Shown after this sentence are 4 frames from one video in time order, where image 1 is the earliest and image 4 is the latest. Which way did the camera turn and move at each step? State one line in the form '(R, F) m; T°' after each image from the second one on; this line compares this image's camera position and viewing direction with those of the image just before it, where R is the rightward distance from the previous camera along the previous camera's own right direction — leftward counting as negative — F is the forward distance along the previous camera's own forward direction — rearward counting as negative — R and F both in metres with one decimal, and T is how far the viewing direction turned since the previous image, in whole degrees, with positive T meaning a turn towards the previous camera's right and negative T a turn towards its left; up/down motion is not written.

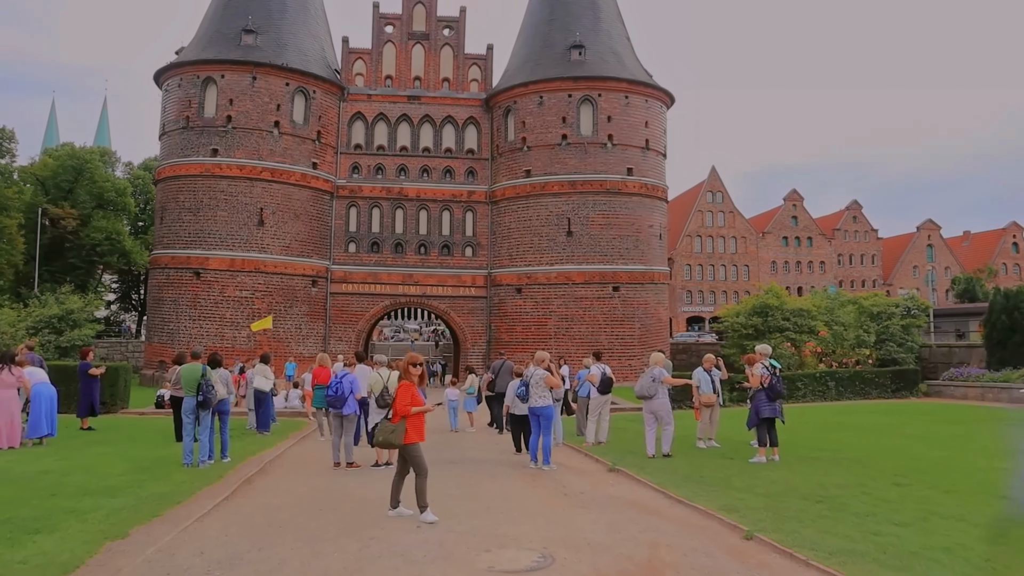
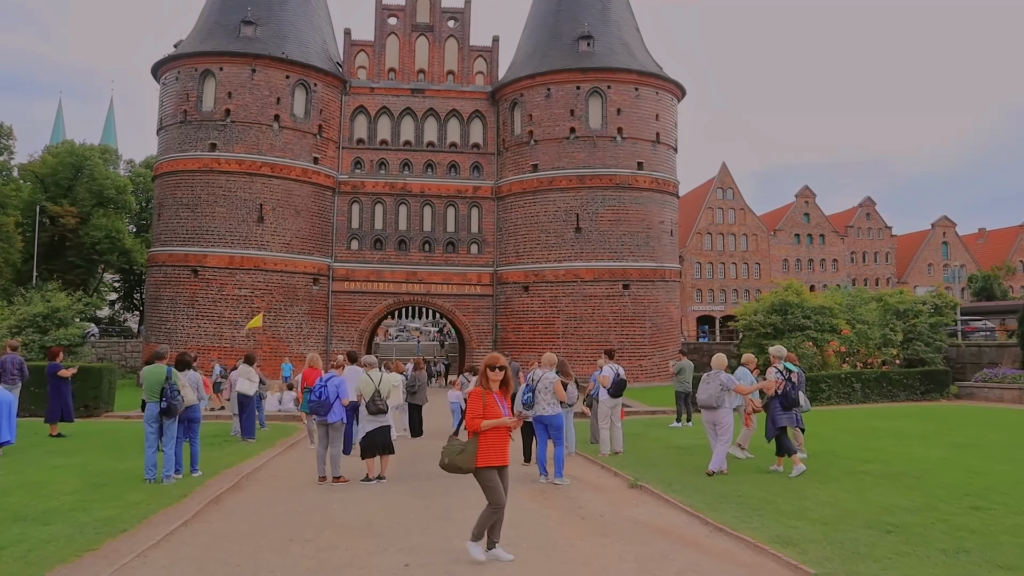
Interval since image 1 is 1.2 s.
(0.0, +0.8) m; -1°
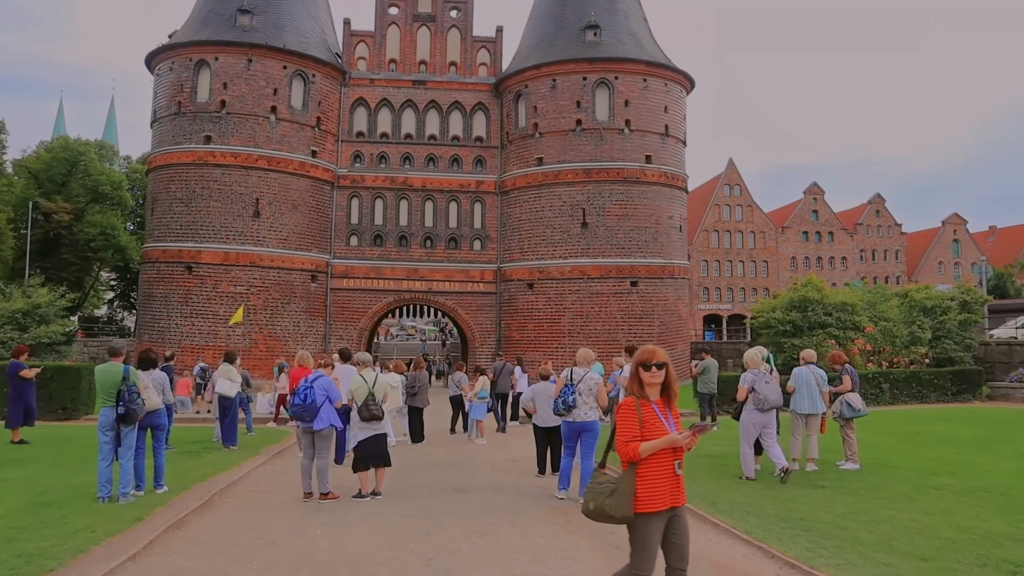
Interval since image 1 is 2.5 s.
(-0.1, +0.8) m; 0°
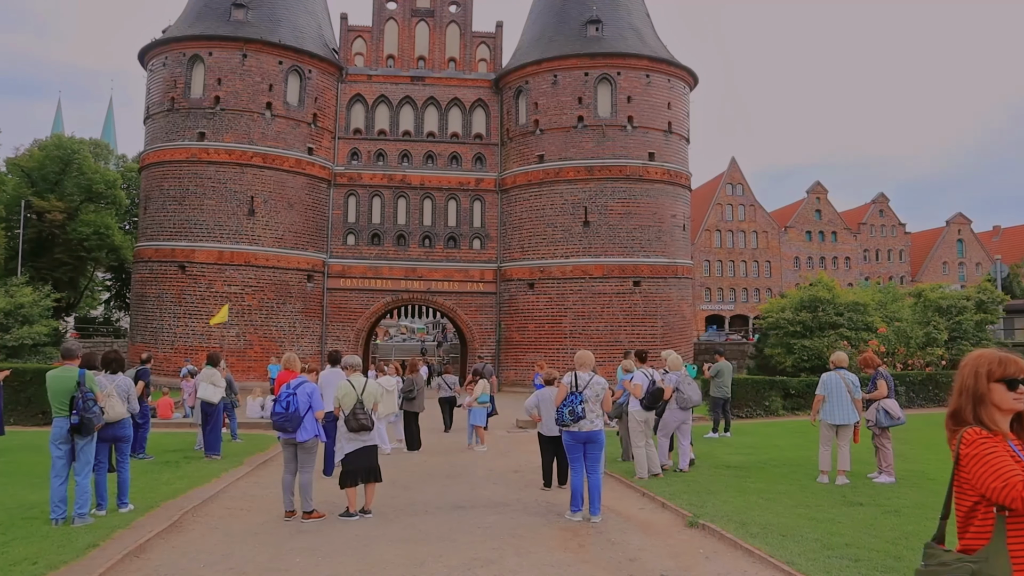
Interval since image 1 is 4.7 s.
(0.0, +0.5) m; 0°
